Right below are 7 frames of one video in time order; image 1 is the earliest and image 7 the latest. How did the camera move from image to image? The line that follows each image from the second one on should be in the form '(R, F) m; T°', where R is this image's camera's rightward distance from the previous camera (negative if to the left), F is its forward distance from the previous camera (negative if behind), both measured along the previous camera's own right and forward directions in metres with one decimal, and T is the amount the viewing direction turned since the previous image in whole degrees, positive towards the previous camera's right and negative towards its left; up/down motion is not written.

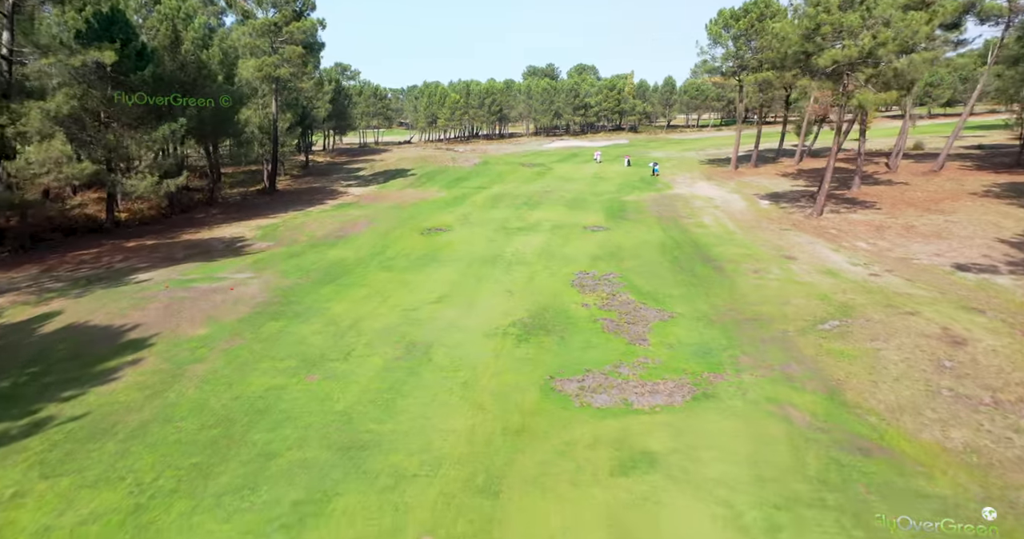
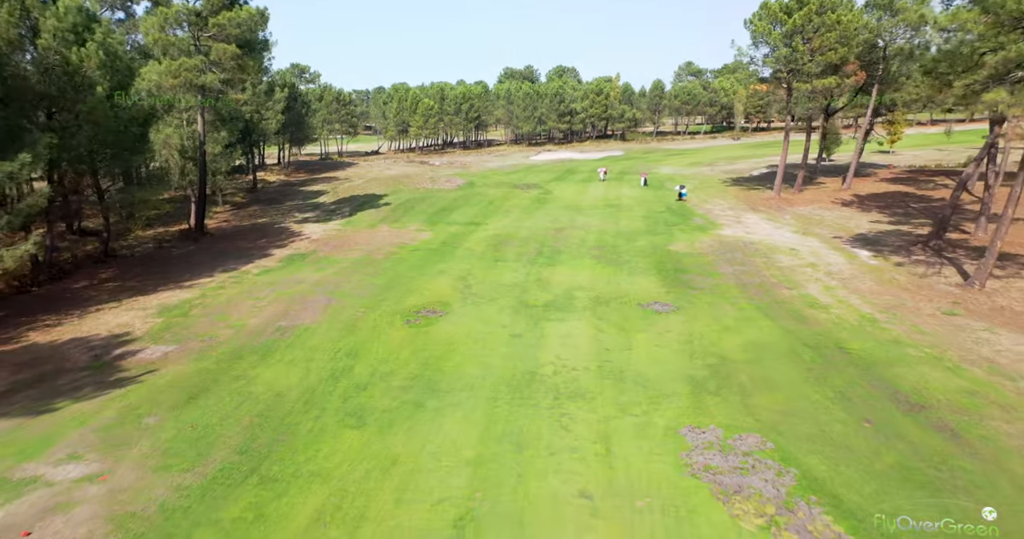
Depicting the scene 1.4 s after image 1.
(-2.0, +9.7) m; +3°
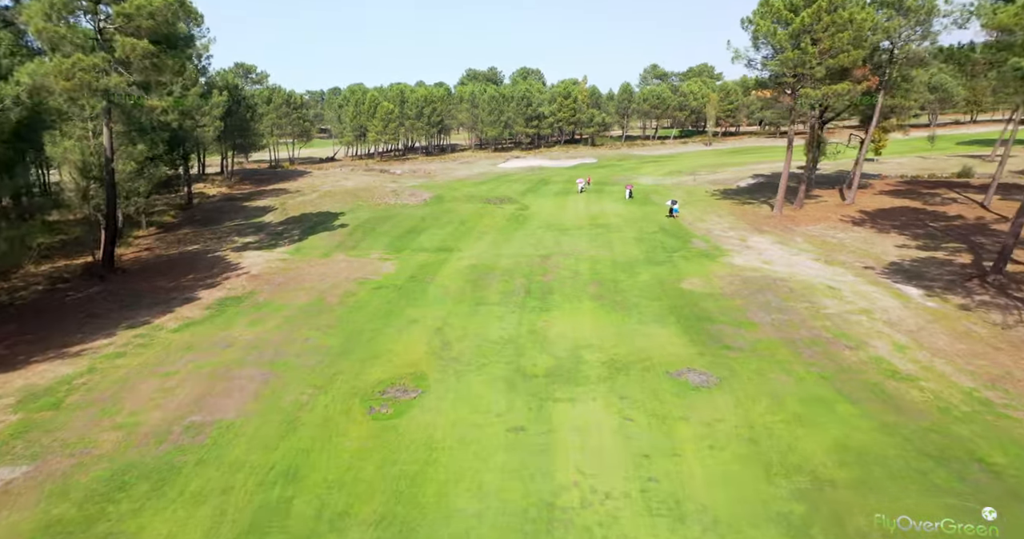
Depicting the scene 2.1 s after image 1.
(-0.9, +5.1) m; +4°
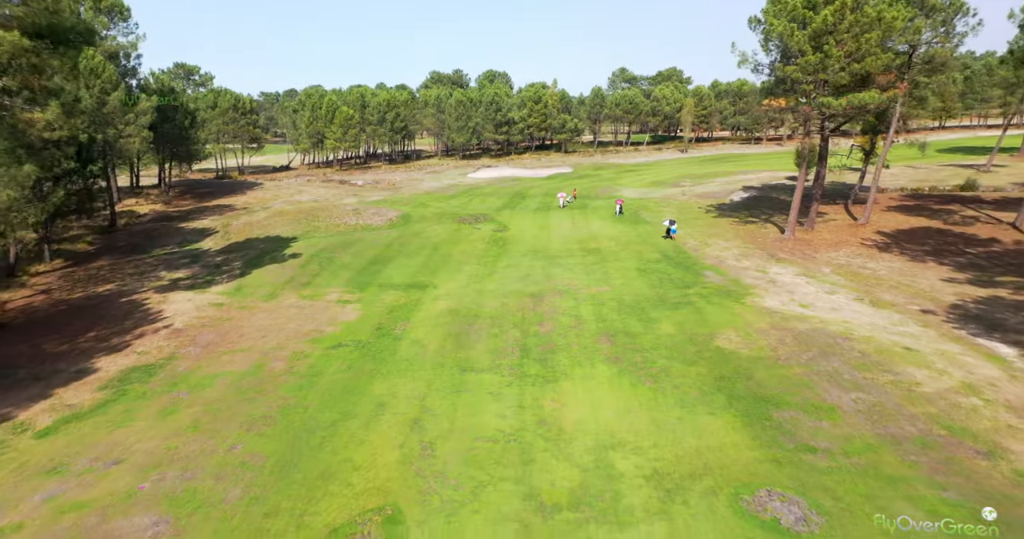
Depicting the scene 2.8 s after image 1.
(-0.9, +5.2) m; +3°
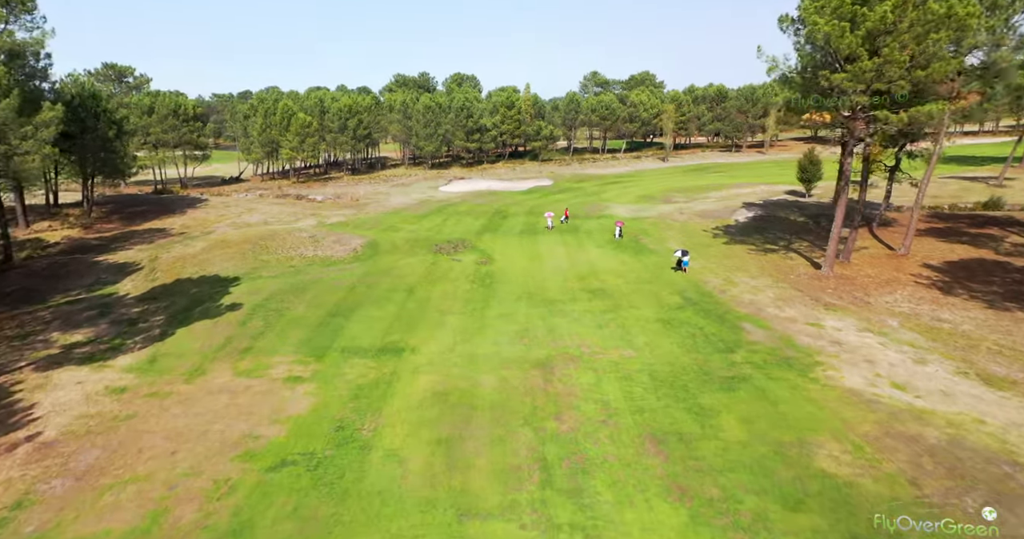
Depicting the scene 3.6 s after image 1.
(-1.2, +6.1) m; +3°
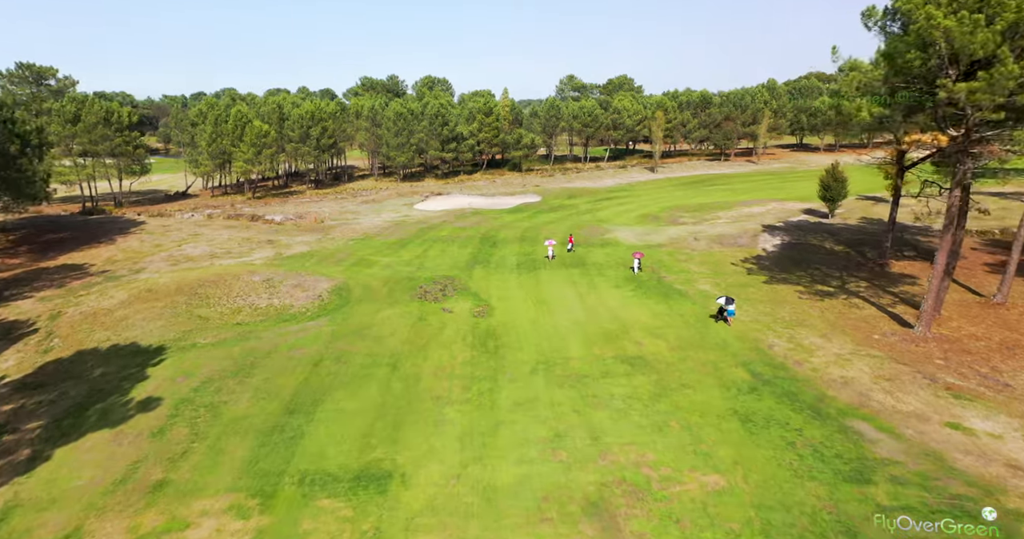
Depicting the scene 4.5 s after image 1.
(-1.8, +7.1) m; +3°
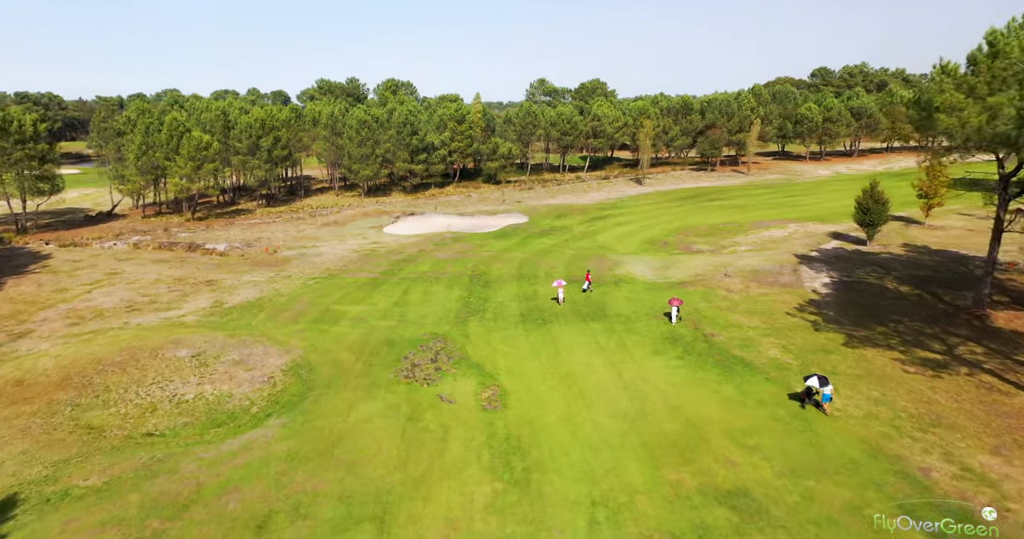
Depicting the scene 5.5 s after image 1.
(-2.3, +8.1) m; +4°
